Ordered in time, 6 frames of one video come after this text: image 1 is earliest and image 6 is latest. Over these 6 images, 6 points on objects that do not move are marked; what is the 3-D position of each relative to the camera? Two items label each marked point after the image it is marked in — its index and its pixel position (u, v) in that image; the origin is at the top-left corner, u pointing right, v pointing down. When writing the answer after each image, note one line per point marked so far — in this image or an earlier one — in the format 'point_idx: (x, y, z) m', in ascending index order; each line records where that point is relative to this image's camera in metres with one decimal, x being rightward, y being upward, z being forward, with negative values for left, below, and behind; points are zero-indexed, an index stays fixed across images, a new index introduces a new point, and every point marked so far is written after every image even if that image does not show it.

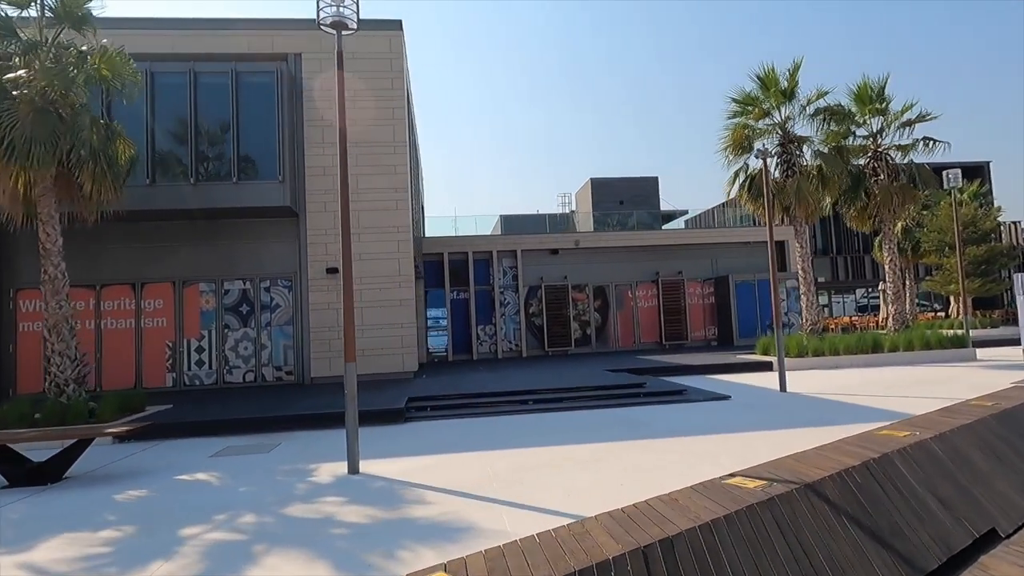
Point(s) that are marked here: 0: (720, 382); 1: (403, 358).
0: (+4.0, -1.8, +12.3) m
1: (-2.4, -1.6, +14.1) m
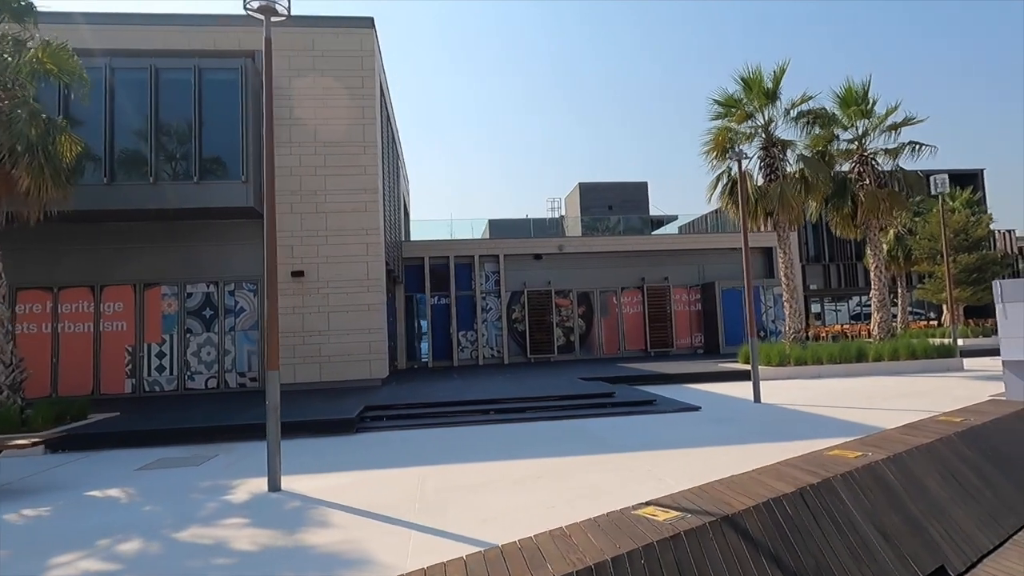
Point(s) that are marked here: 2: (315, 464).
0: (+3.4, -2.0, +11.8) m
1: (-3.1, -1.7, +13.7) m
2: (-2.2, -2.0, +7.2) m
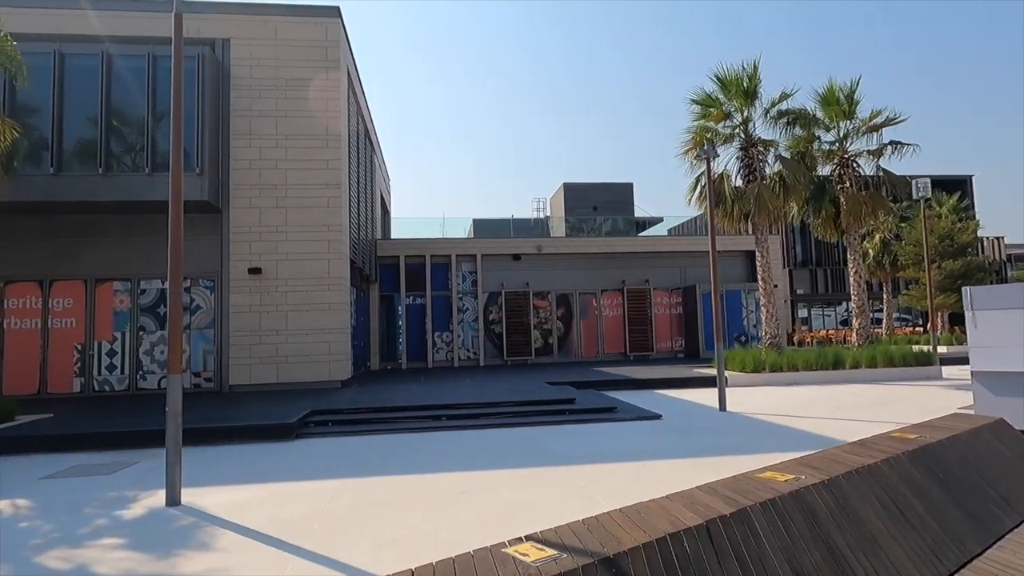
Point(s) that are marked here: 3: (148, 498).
0: (+2.7, -2.0, +11.4) m
1: (-3.8, -1.6, +13.2) m
2: (-2.9, -2.0, +6.7) m
3: (-3.2, -1.8, +5.5) m
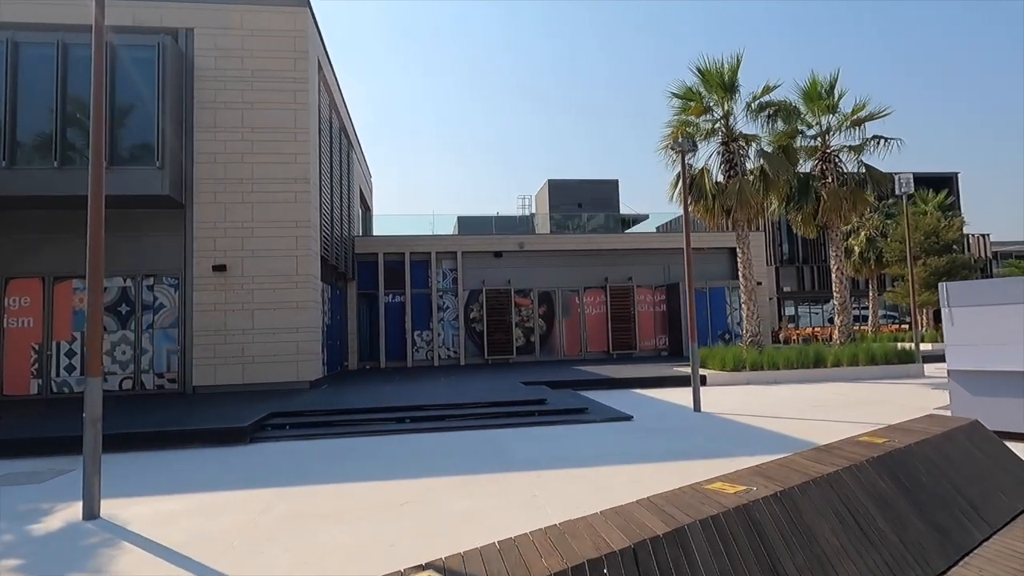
0: (+2.2, -2.0, +11.1) m
1: (-4.3, -1.6, +12.8) m
2: (-3.4, -1.9, +6.3) m
3: (-3.6, -1.8, +5.1) m
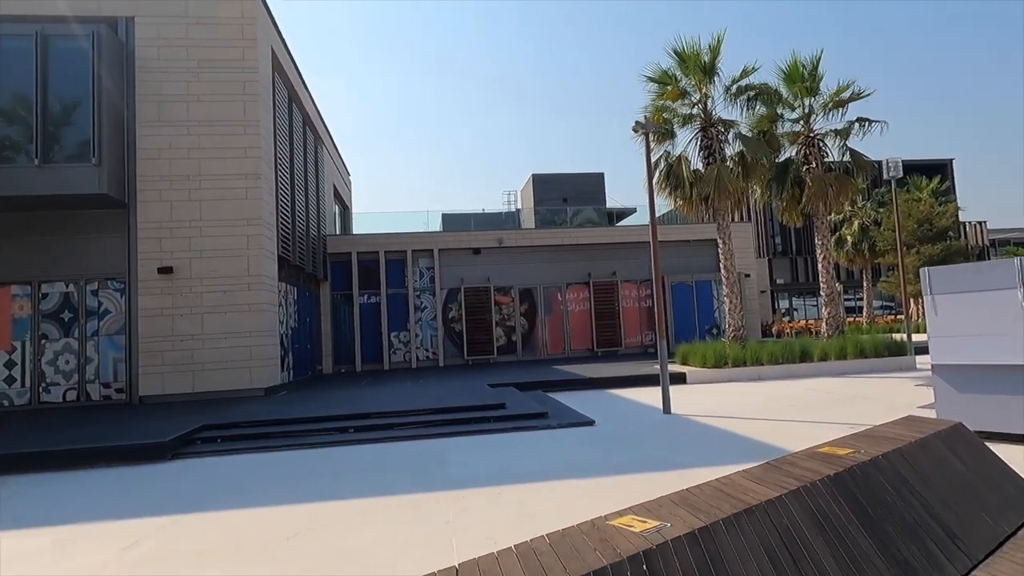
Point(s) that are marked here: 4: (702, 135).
0: (+1.5, -1.9, +10.4) m
1: (-5.0, -1.6, +12.1) m
2: (-4.0, -2.0, +5.6) m
3: (-4.3, -1.8, +4.4) m
4: (+4.4, +3.5, +14.6) m
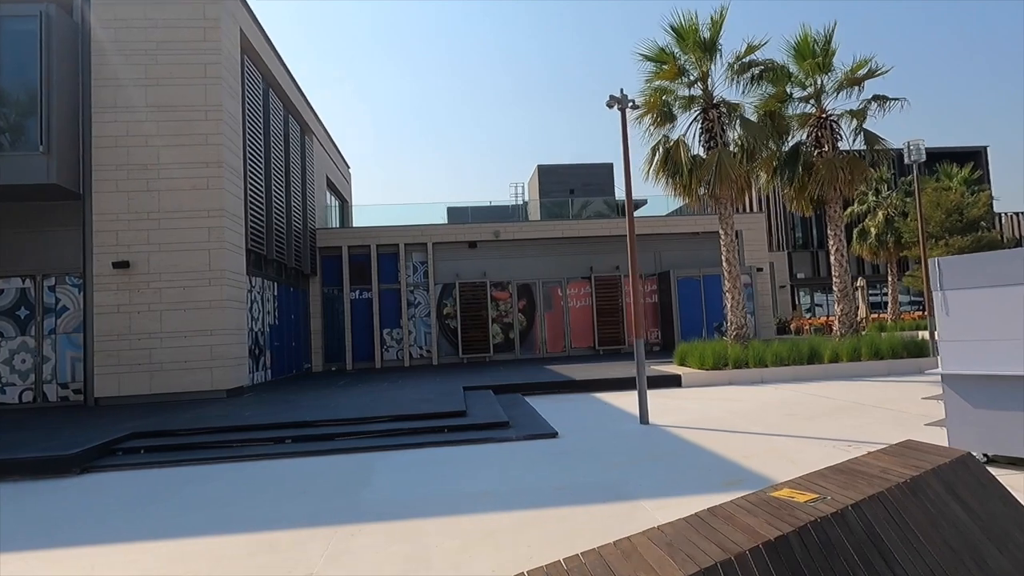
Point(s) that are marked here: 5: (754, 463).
0: (+1.1, -1.8, +9.5) m
1: (-5.4, -1.5, +11.4) m
2: (-4.6, -1.9, +4.9) m
3: (-4.9, -1.8, +3.7) m
4: (+4.1, +3.7, +13.5) m
5: (+2.3, -1.6, +6.0) m
